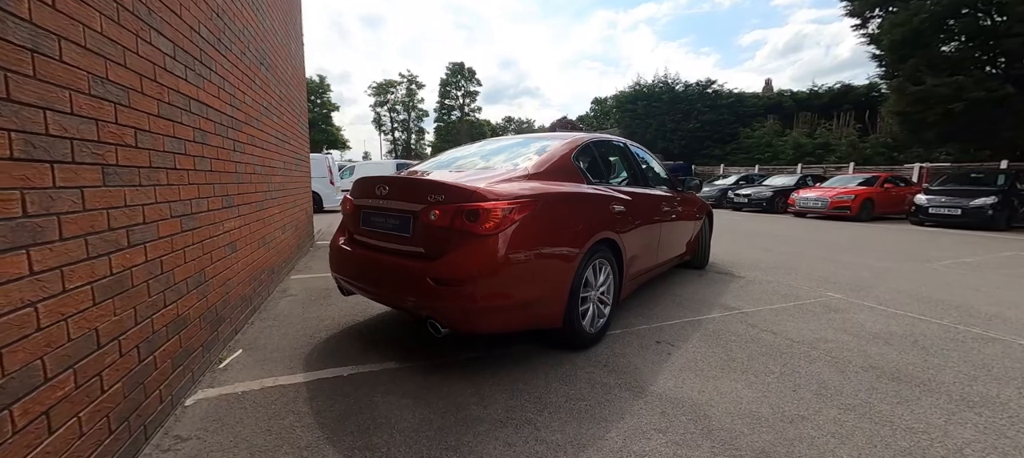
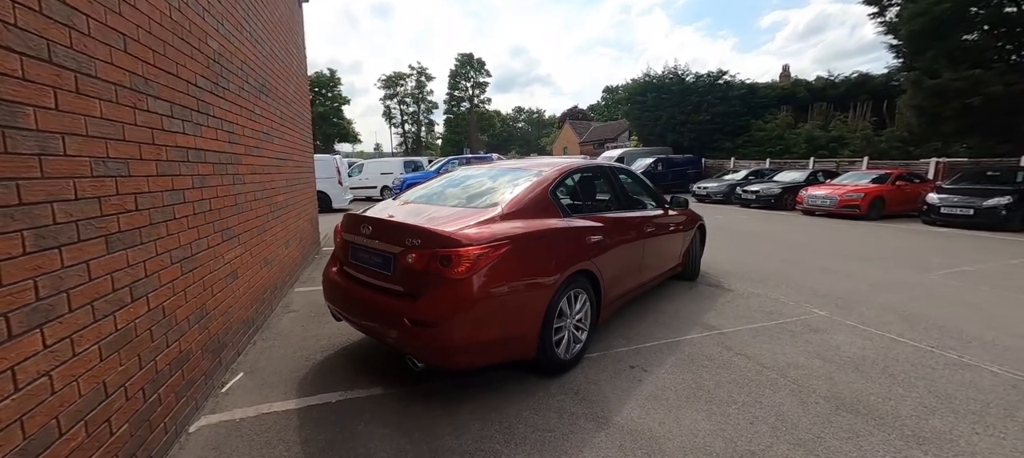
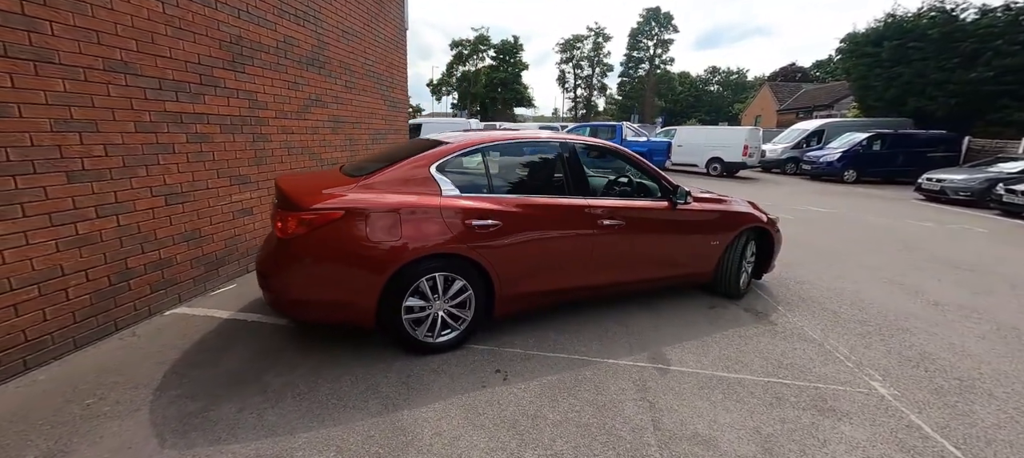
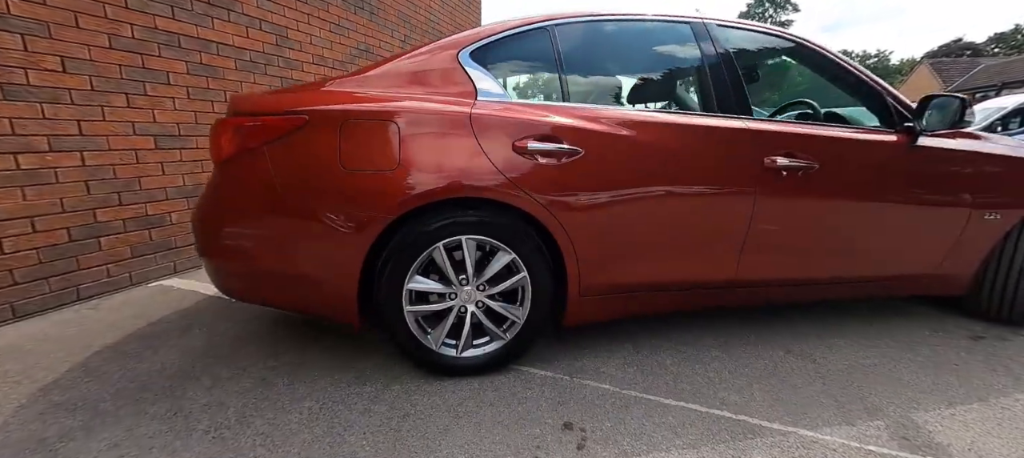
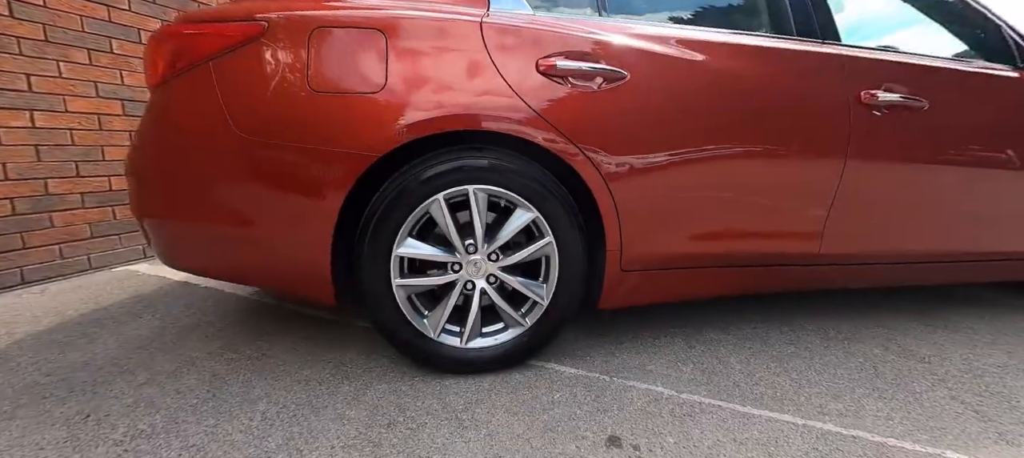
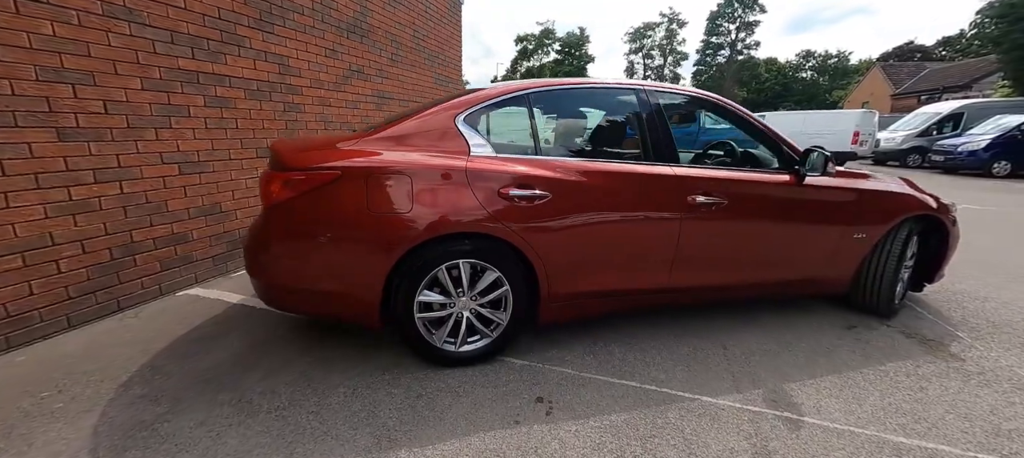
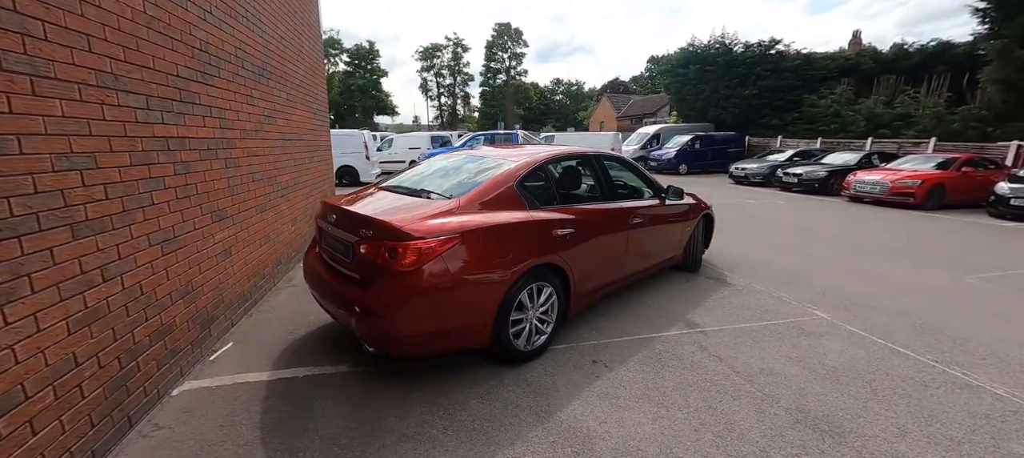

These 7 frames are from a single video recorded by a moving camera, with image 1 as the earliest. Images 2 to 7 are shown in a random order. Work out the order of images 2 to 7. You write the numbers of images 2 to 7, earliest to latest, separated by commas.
2, 7, 3, 6, 4, 5
